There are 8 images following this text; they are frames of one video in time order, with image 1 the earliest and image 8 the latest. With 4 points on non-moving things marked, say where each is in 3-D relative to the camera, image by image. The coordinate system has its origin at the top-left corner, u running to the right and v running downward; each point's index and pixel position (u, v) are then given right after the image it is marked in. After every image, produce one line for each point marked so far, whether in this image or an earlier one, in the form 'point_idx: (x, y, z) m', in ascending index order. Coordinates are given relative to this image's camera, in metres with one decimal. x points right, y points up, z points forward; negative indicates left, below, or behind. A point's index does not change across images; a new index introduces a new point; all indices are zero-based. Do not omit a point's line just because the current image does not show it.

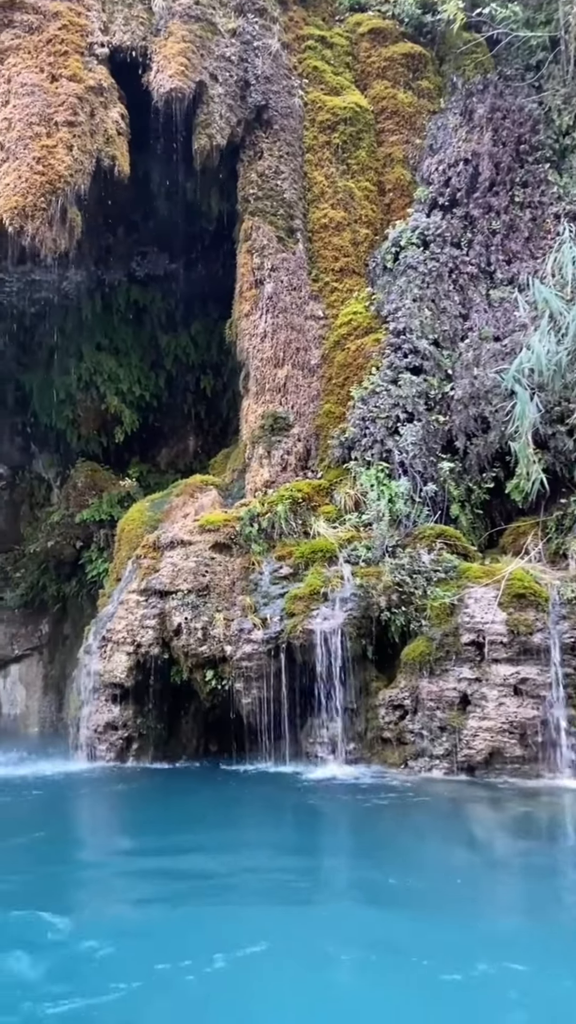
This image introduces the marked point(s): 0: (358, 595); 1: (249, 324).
0: (+0.8, -1.0, +10.2) m
1: (-0.6, +2.8, +12.9) m
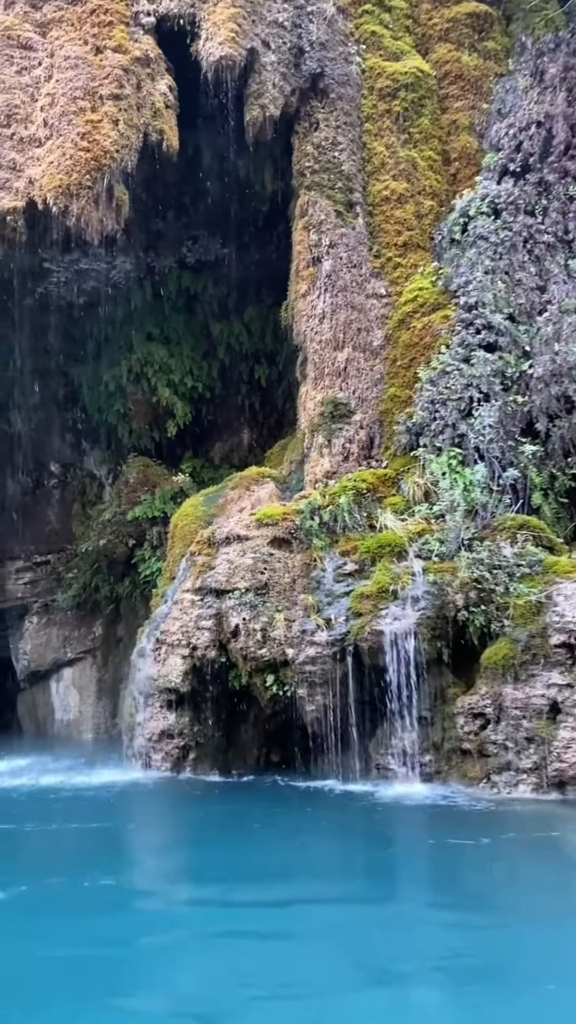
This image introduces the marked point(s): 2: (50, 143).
0: (+1.6, -0.9, +9.3) m
1: (+0.3, +2.9, +12.1) m
2: (-3.1, +4.9, +11.3) m
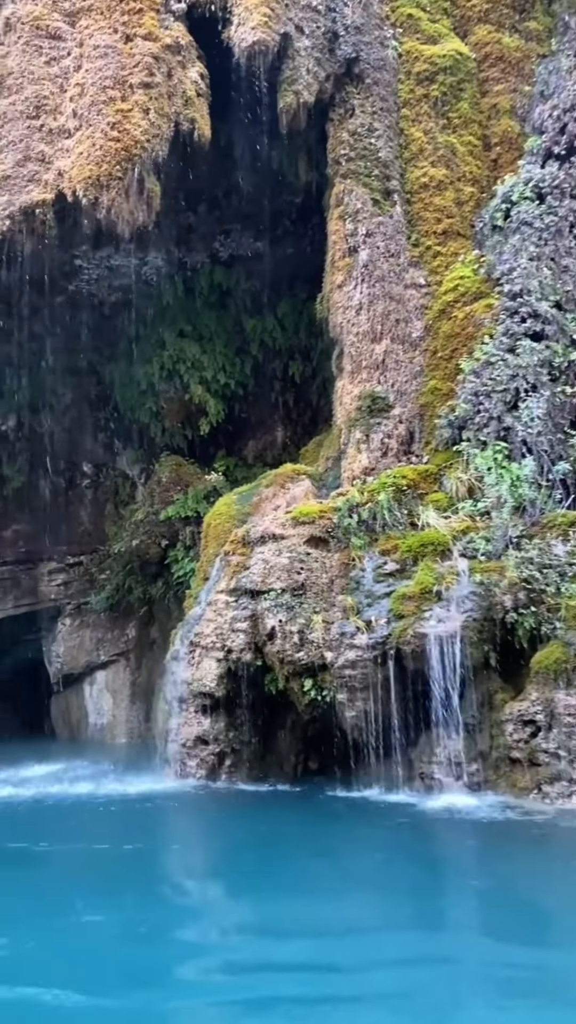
0: (+2.0, -0.9, +8.8) m
1: (+0.7, +3.0, +11.7) m
2: (-2.7, +4.9, +11.0) m
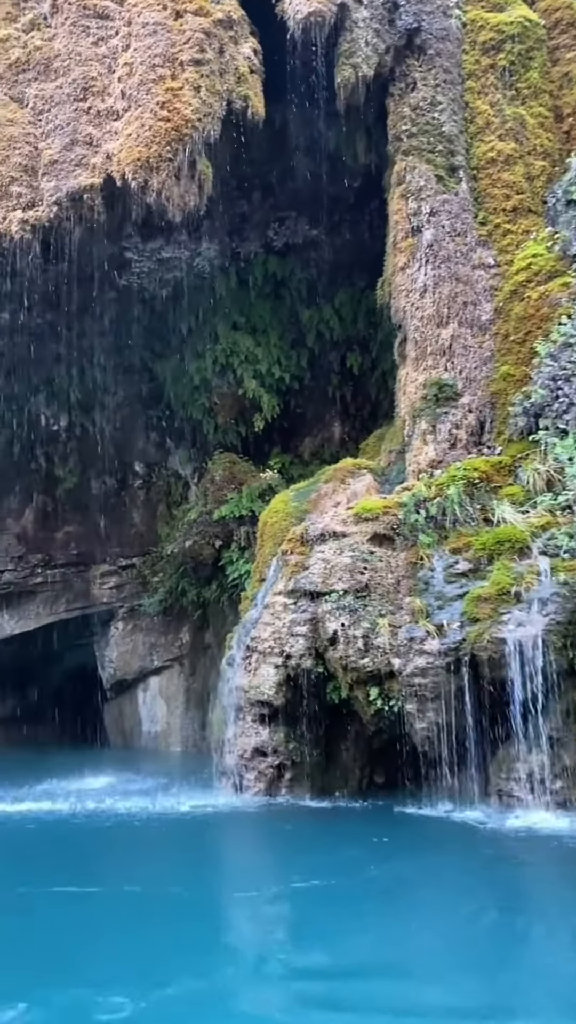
0: (+2.6, -0.8, +8.0) m
1: (+1.5, +3.0, +11.0) m
2: (-2.0, +4.9, +10.5) m
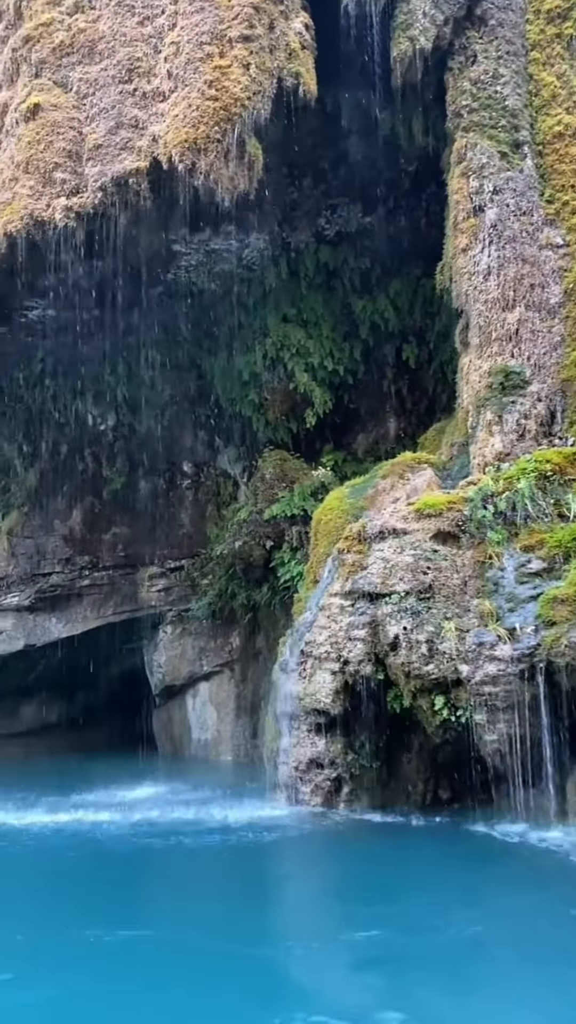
0: (+3.1, -0.7, +7.3) m
1: (+2.2, +3.0, +10.3) m
2: (-1.3, +4.9, +10.1) m
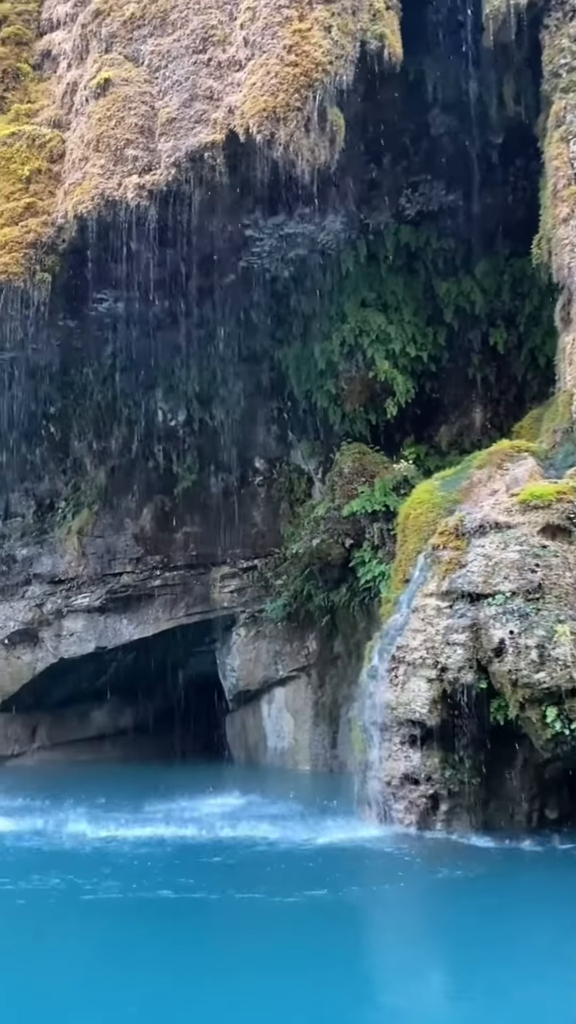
0: (+3.8, -0.6, +6.4) m
1: (+3.1, +3.1, +9.5) m
2: (-0.4, +5.0, +9.5) m
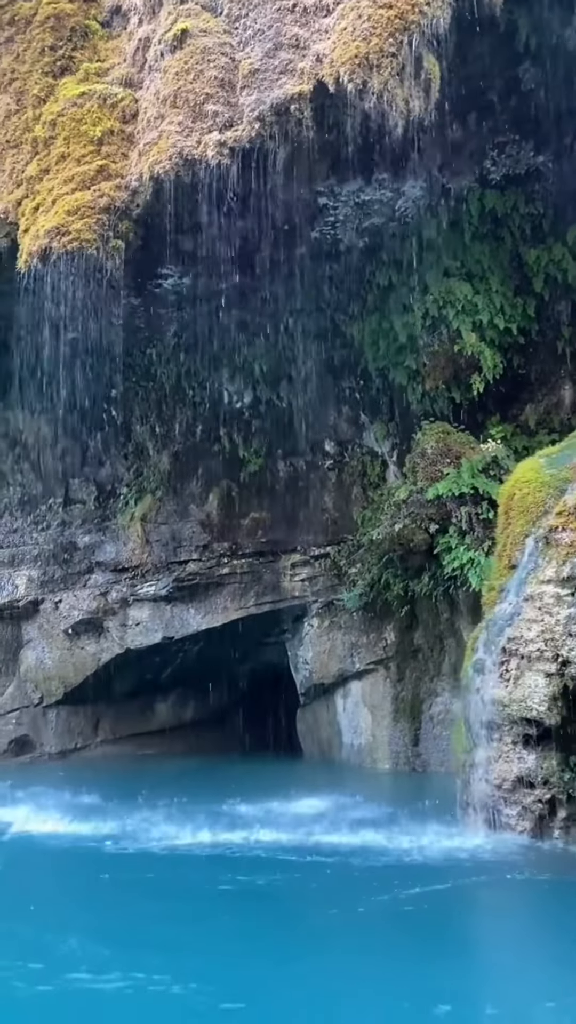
0: (+4.6, -0.5, +5.5) m
1: (+4.1, +3.3, +8.6) m
2: (+0.6, +5.2, +8.8) m
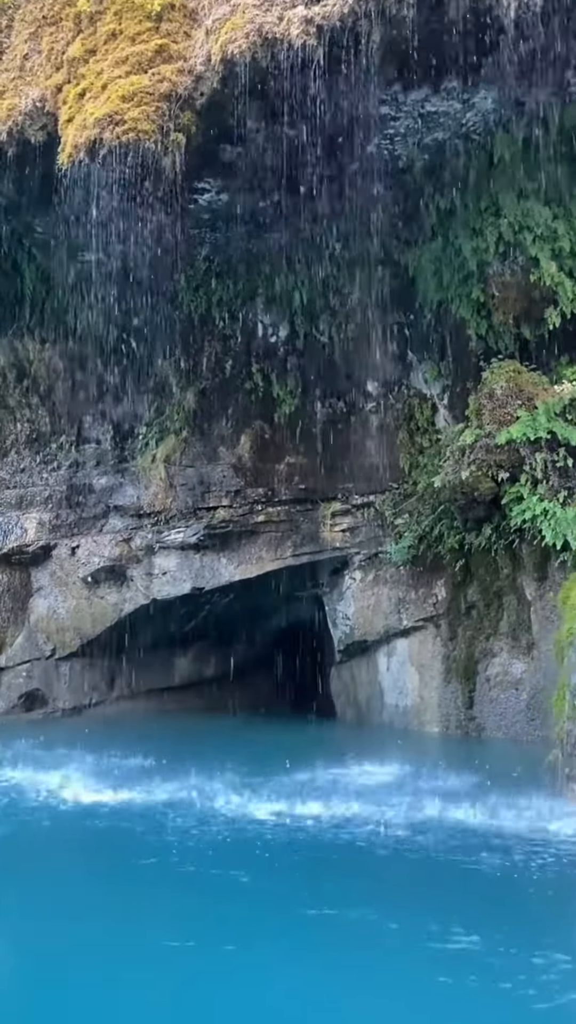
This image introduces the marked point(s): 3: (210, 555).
0: (+5.5, -0.2, +4.7) m
1: (+4.9, +3.8, +7.6) m
2: (+1.5, +5.7, +7.5) m
3: (-1.3, -0.7, +13.4) m
